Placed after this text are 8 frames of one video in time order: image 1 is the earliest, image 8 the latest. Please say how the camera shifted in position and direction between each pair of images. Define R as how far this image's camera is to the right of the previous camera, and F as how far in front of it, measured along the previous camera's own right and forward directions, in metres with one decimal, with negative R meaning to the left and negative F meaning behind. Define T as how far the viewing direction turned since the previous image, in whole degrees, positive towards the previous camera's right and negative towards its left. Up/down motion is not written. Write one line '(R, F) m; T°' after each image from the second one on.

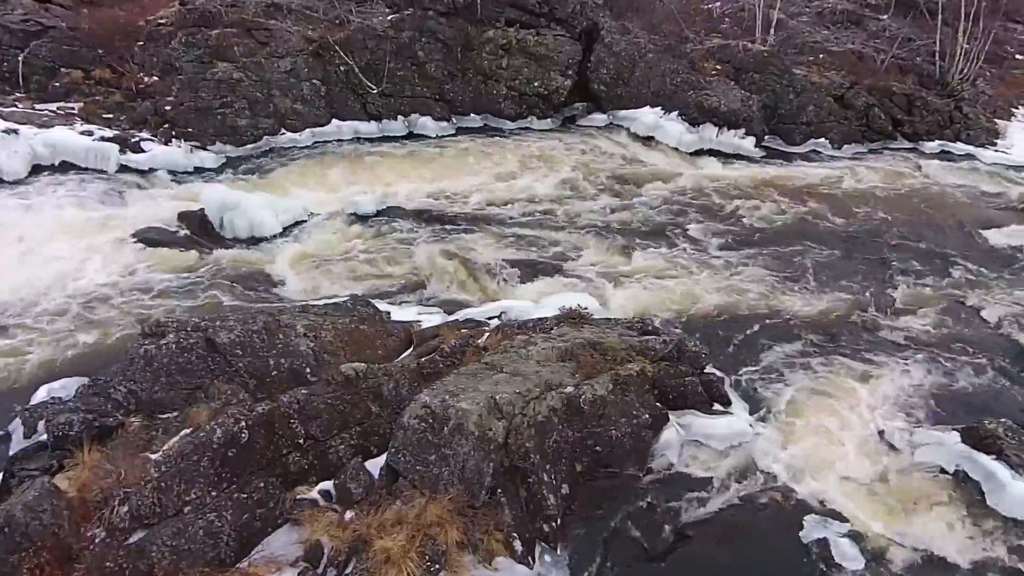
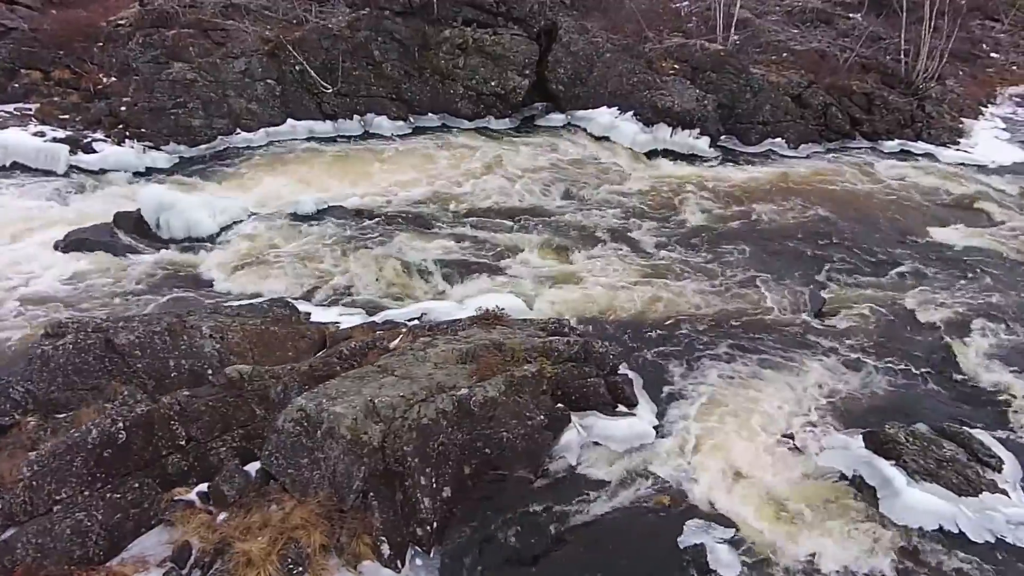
(+2.3, +0.1) m; 0°
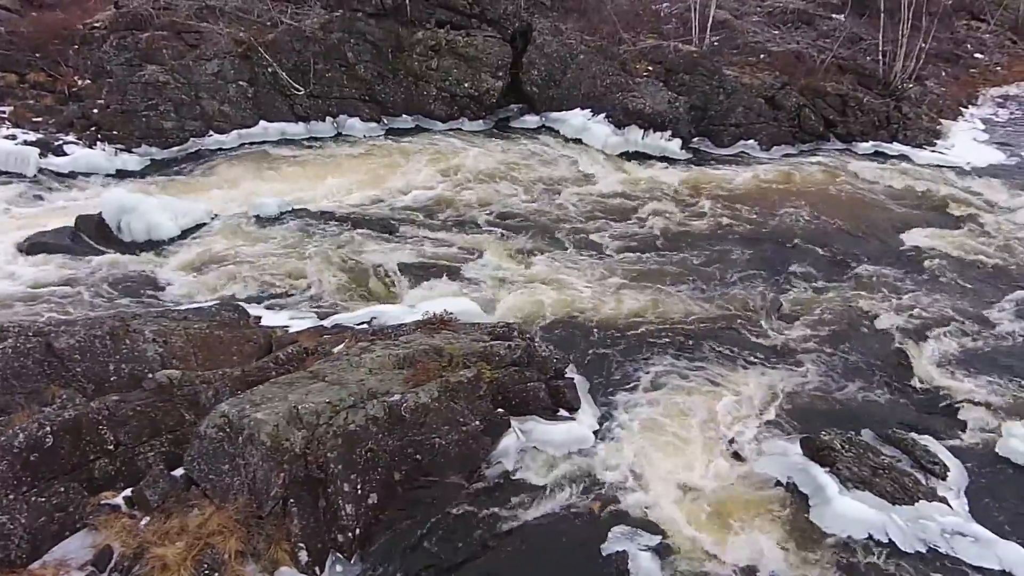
(+1.4, 0.0) m; 0°
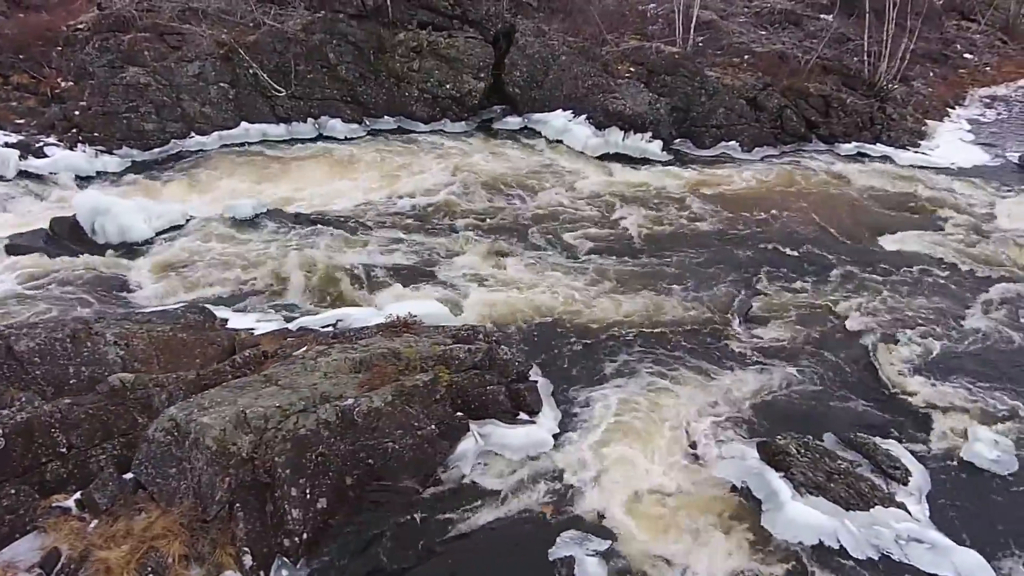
(+0.9, 0.0) m; 0°
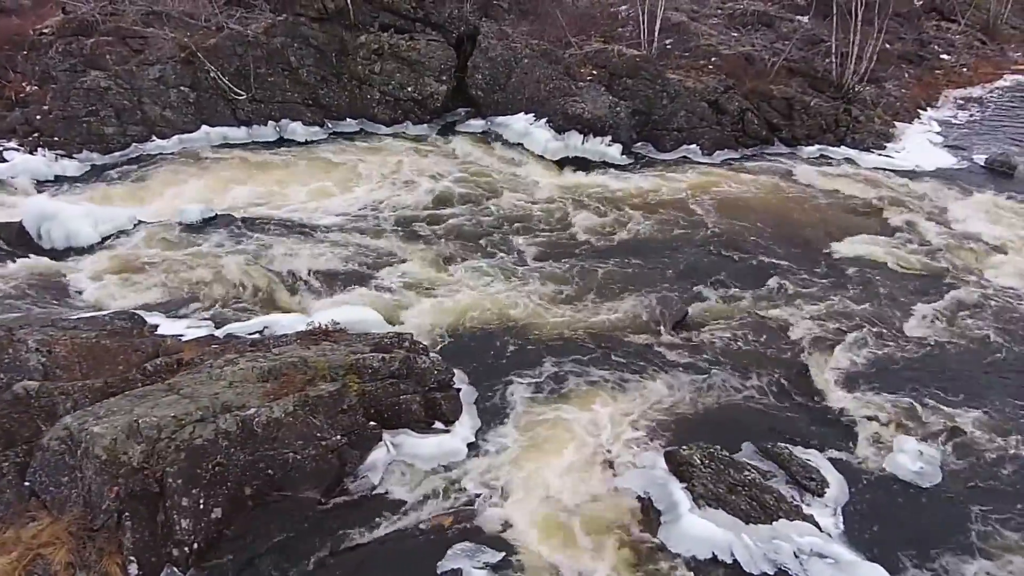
(+2.0, +0.1) m; 0°
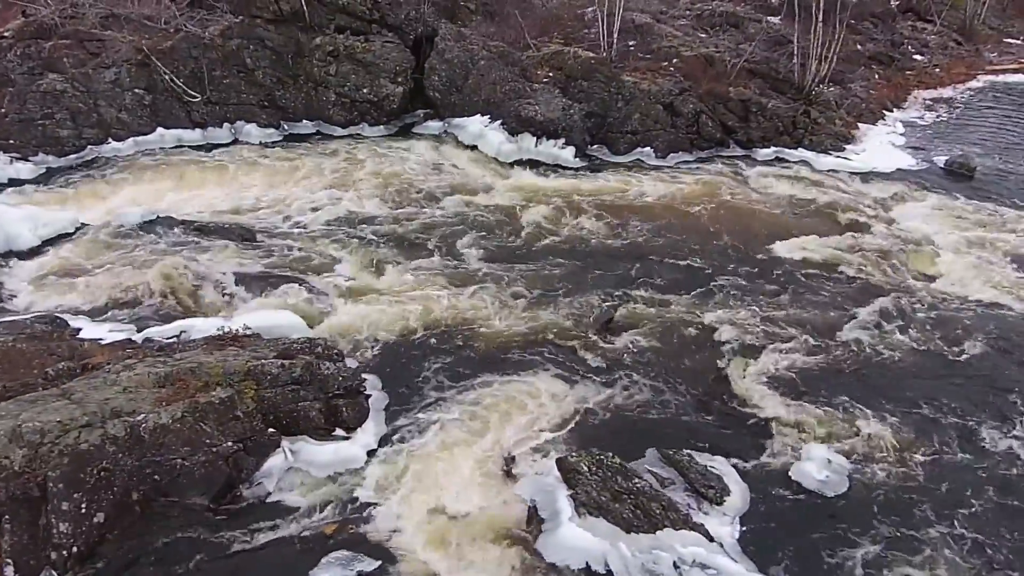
(+2.3, +0.1) m; 0°
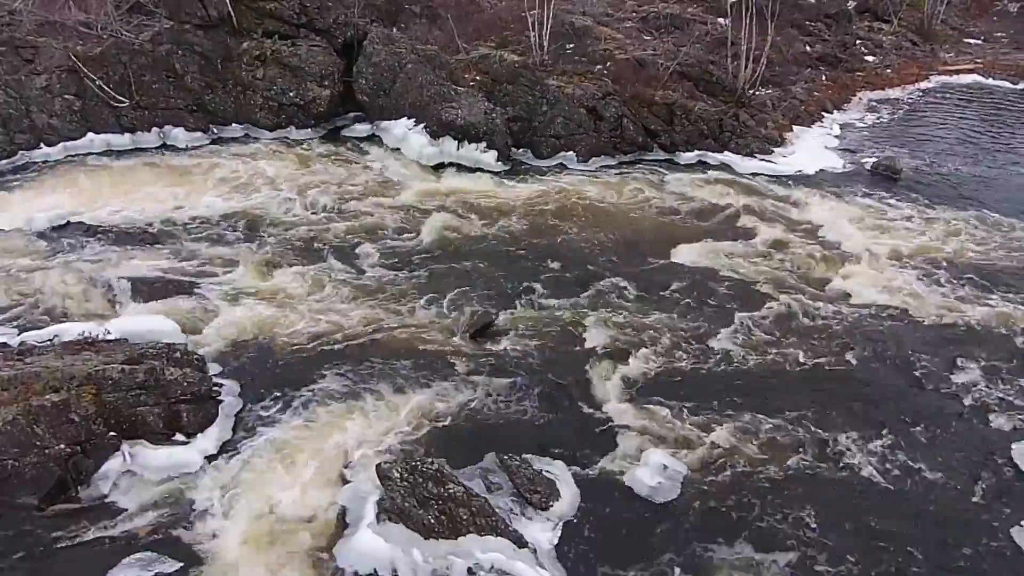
(+3.8, -0.1) m; -1°
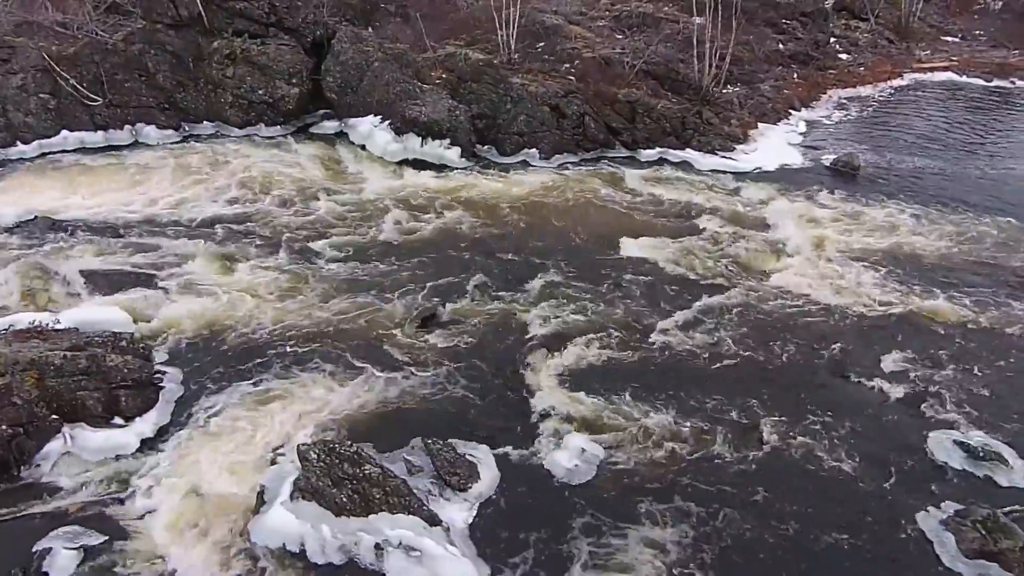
(+1.9, -0.3) m; 0°
